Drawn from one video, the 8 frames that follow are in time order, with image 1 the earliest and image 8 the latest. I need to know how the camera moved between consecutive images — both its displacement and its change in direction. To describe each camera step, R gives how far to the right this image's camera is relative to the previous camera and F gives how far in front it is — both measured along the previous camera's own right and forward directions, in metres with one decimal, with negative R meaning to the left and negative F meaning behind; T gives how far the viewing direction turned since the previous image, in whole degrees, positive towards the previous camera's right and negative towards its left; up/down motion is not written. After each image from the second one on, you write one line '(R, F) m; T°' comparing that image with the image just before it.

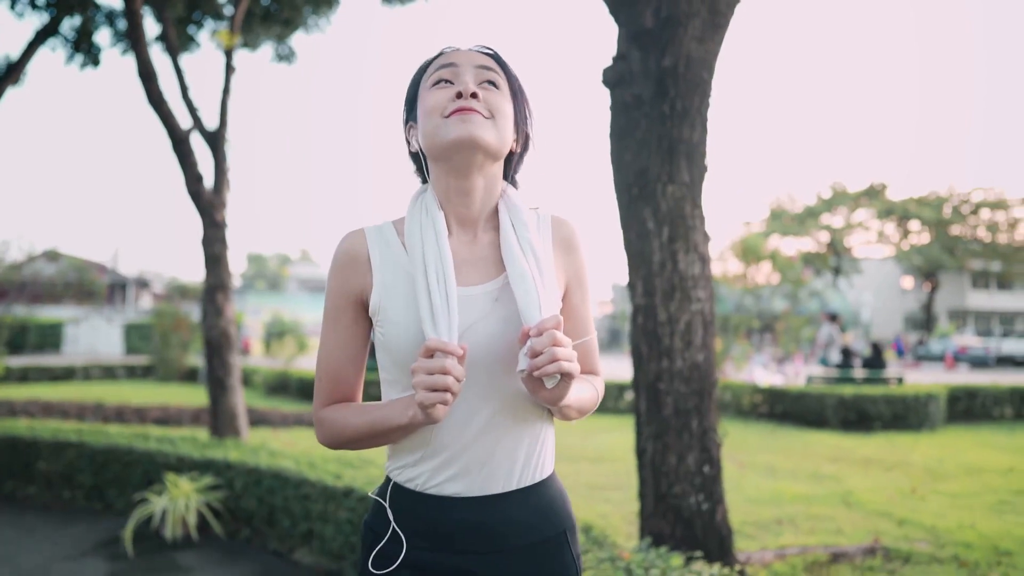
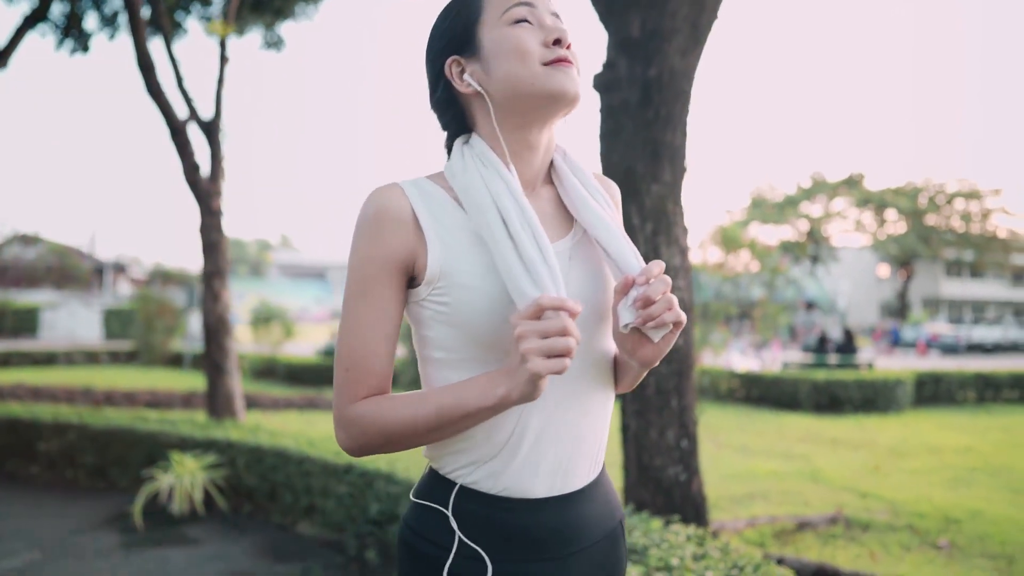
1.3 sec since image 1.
(-0.1, -0.3) m; +1°
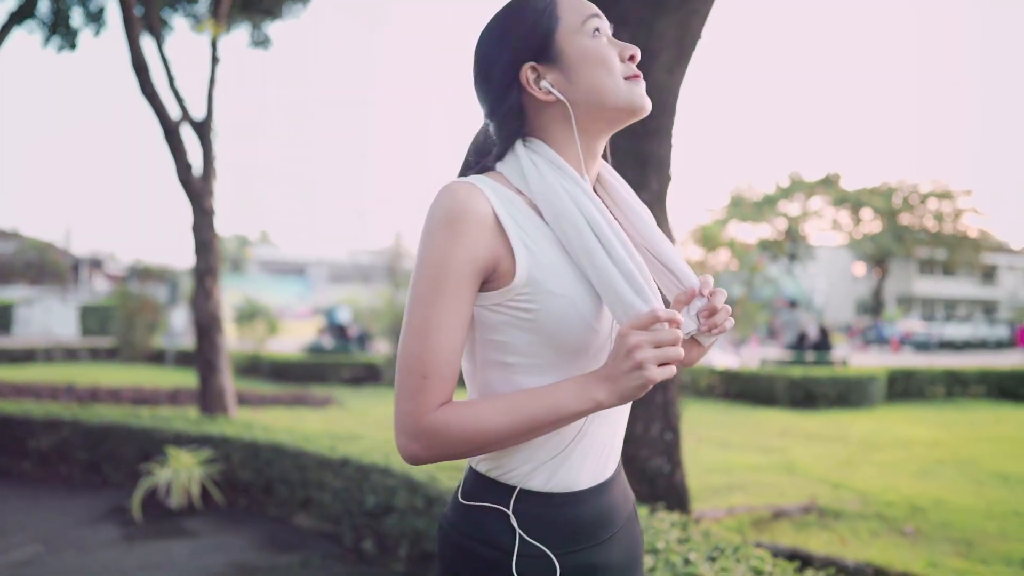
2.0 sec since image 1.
(-0.1, -0.2) m; +1°
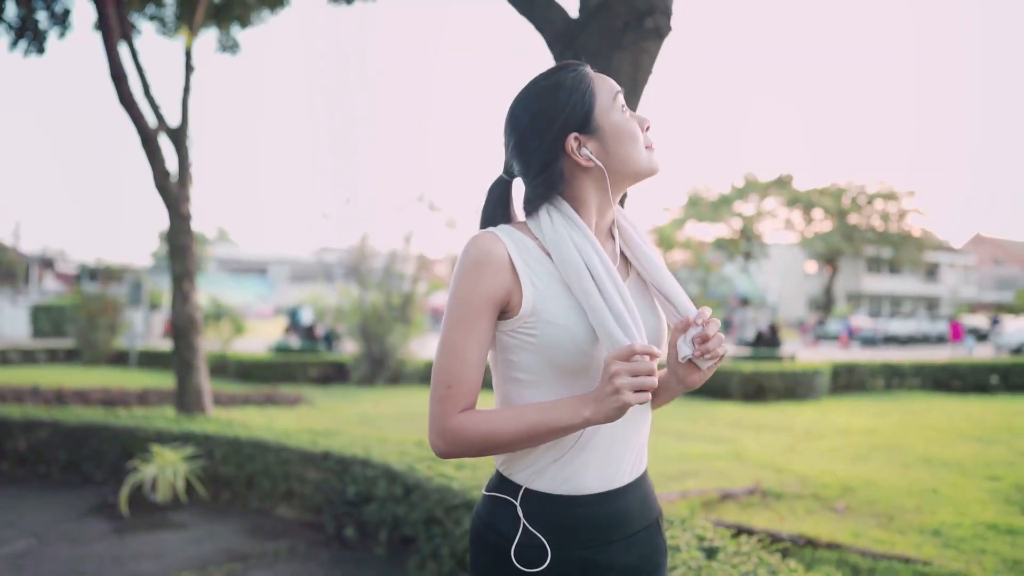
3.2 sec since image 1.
(-0.1, -0.4) m; +3°
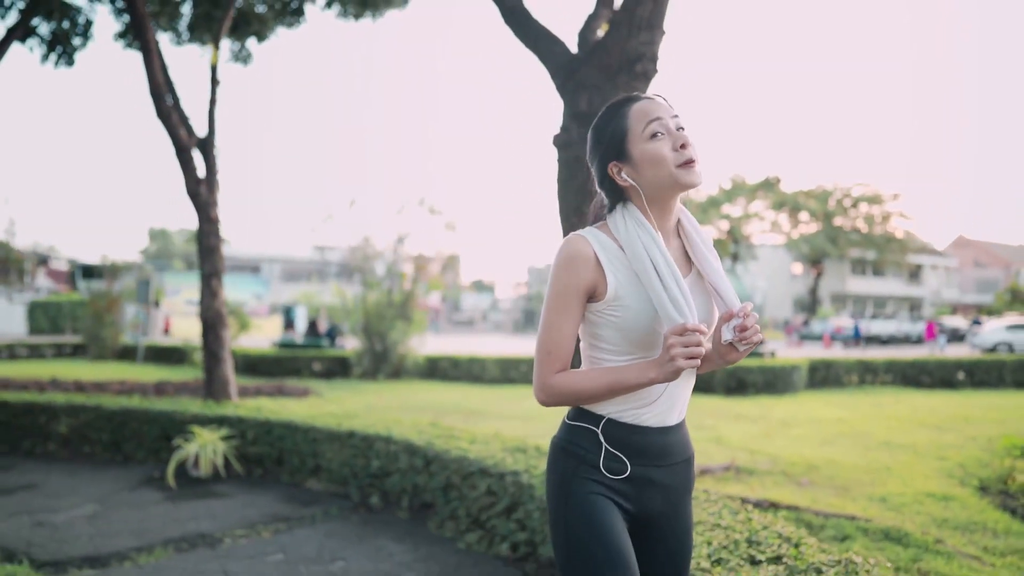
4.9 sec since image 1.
(-0.1, -0.8) m; +1°
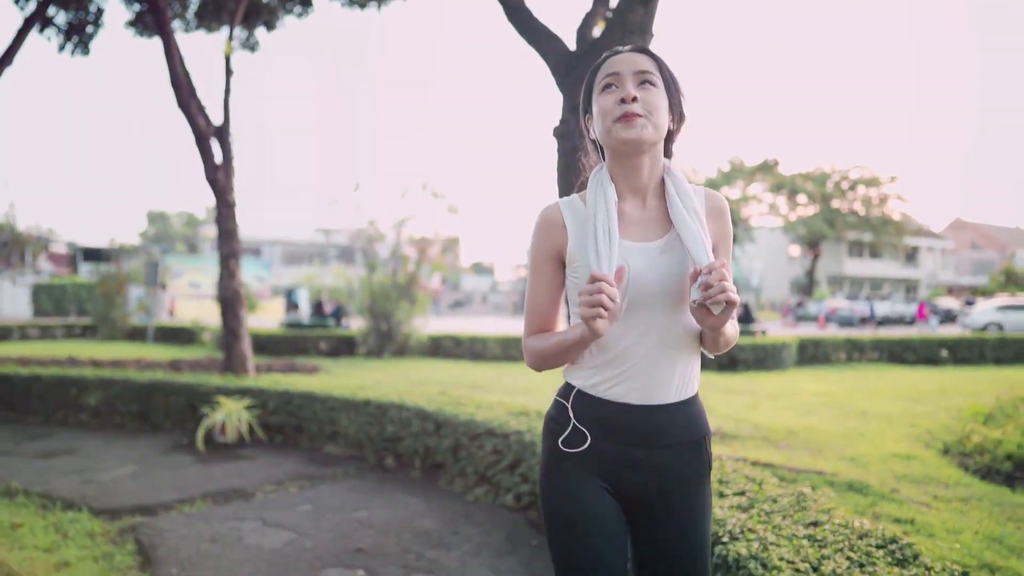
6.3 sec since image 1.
(0.0, -0.5) m; 0°
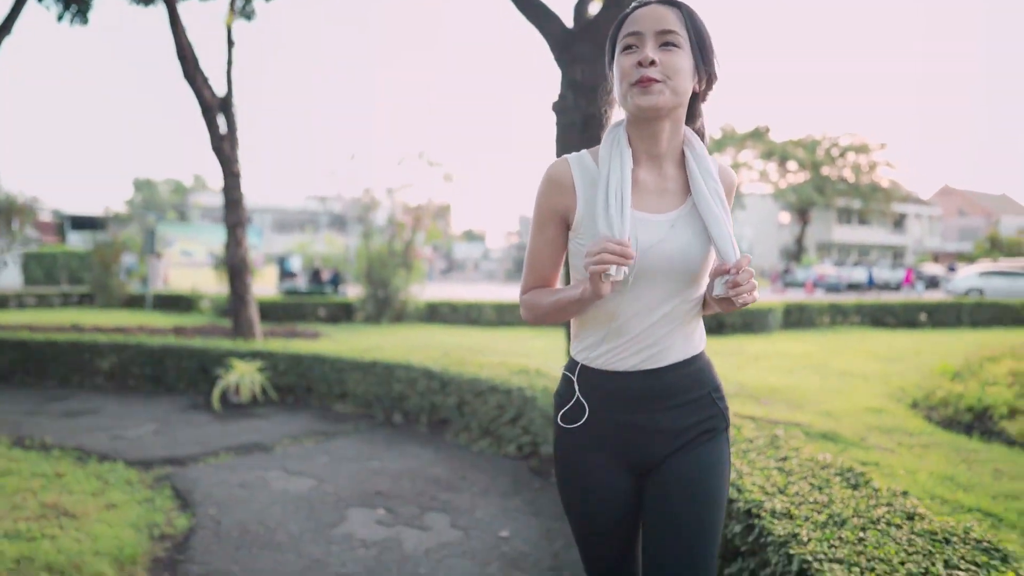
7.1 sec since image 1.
(-0.1, -0.4) m; +1°
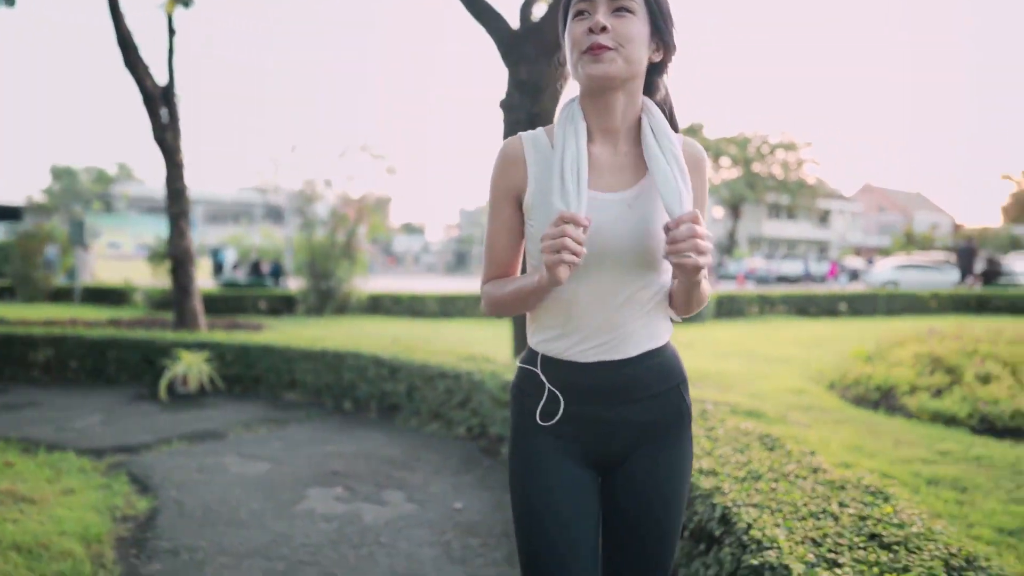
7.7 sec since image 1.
(-0.1, -0.3) m; +5°
